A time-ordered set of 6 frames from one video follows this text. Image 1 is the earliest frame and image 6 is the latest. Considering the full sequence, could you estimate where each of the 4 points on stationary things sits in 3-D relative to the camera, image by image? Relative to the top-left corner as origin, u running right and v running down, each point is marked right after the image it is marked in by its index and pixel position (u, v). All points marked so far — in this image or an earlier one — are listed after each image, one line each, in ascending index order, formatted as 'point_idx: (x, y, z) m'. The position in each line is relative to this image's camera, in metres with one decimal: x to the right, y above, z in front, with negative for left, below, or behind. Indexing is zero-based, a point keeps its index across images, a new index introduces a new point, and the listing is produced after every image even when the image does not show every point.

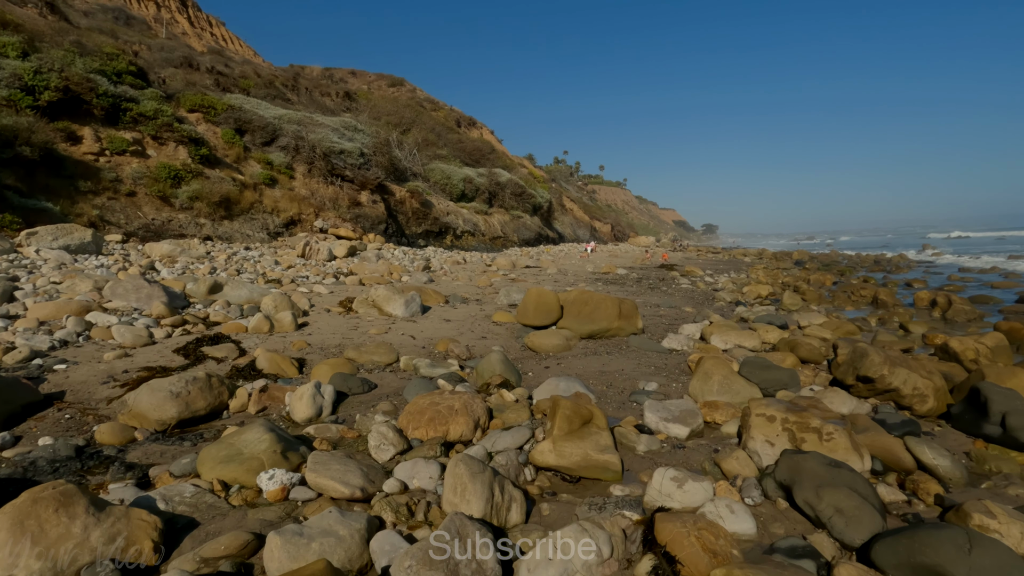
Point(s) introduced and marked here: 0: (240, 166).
0: (-7.7, +3.5, +15.1) m
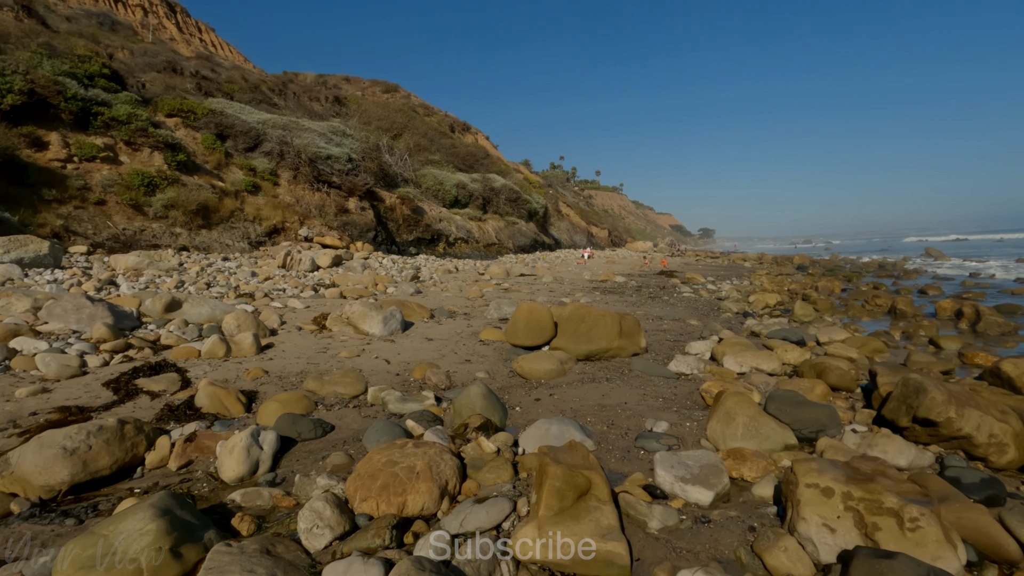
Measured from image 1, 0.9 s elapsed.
0: (-7.9, +3.1, +14.5) m
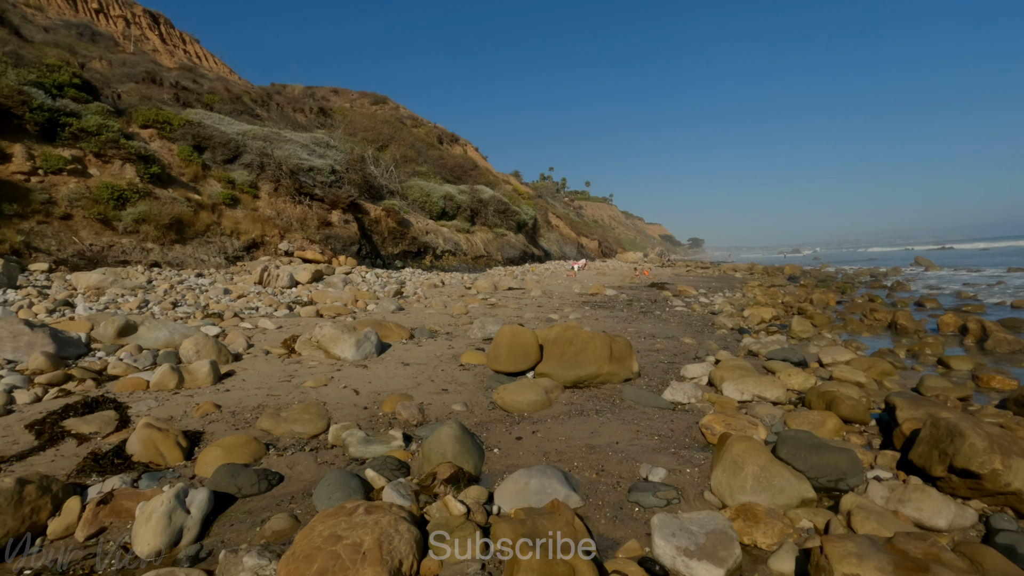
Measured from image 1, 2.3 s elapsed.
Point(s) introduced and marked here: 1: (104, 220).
0: (-8.2, +2.7, +14.0) m
1: (-8.6, +1.4, +11.3) m
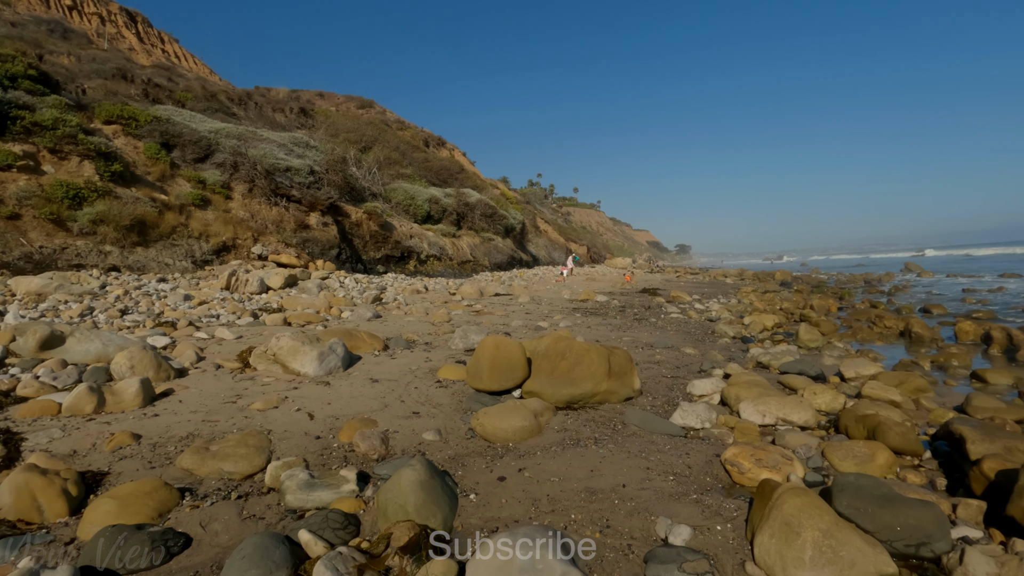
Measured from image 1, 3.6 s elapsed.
0: (-8.6, +2.6, +13.2) m
1: (-8.9, +1.3, +10.4) m
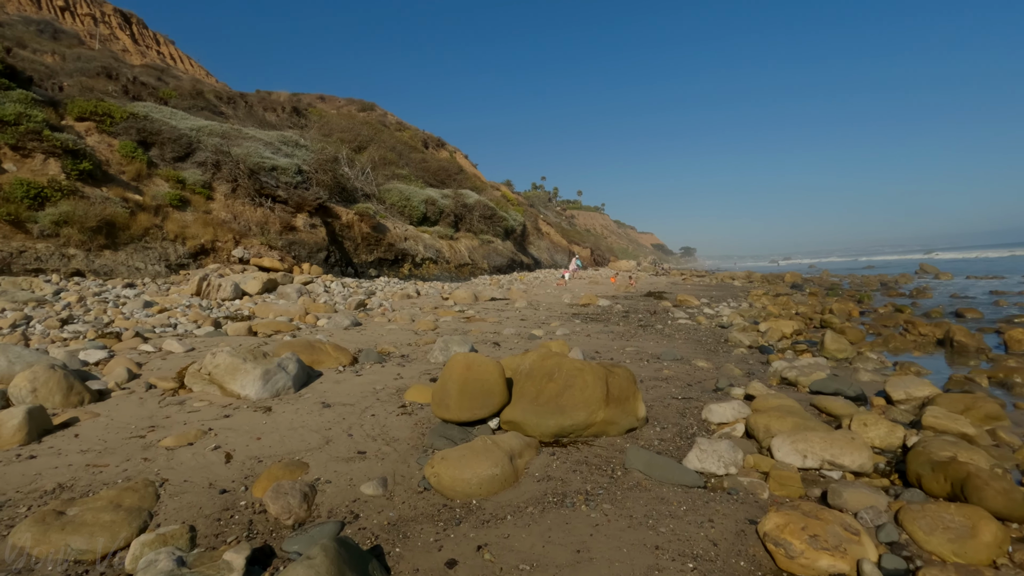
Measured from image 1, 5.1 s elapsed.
0: (-8.7, +2.4, +12.4) m
1: (-9.0, +1.2, +9.7) m
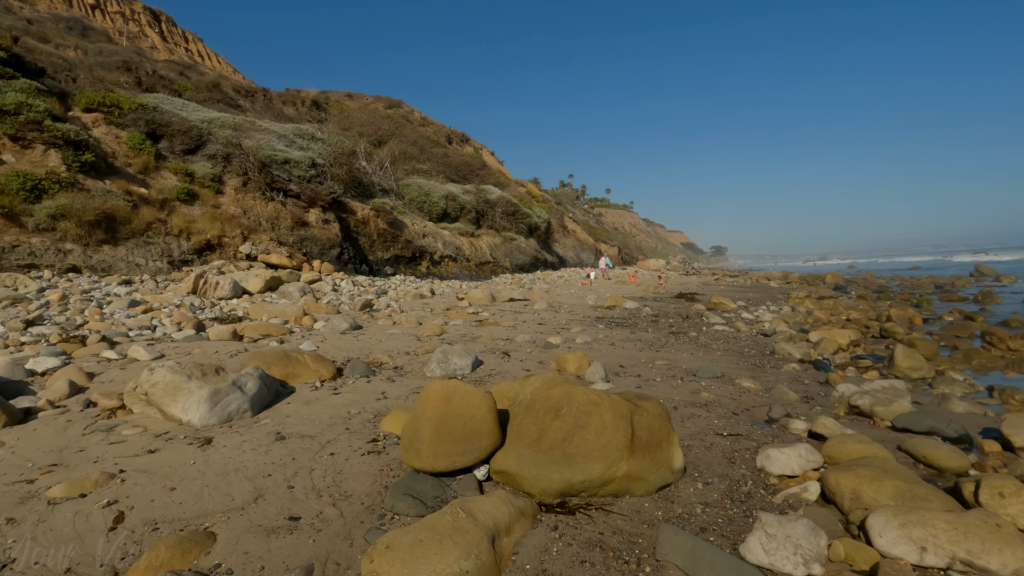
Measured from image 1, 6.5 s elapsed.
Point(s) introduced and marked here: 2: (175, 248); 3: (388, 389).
0: (-8.2, +2.5, +12.0) m
1: (-8.7, +1.3, +9.3) m
2: (-7.0, +0.8, +11.1) m
3: (-1.1, -0.9, +4.6) m
